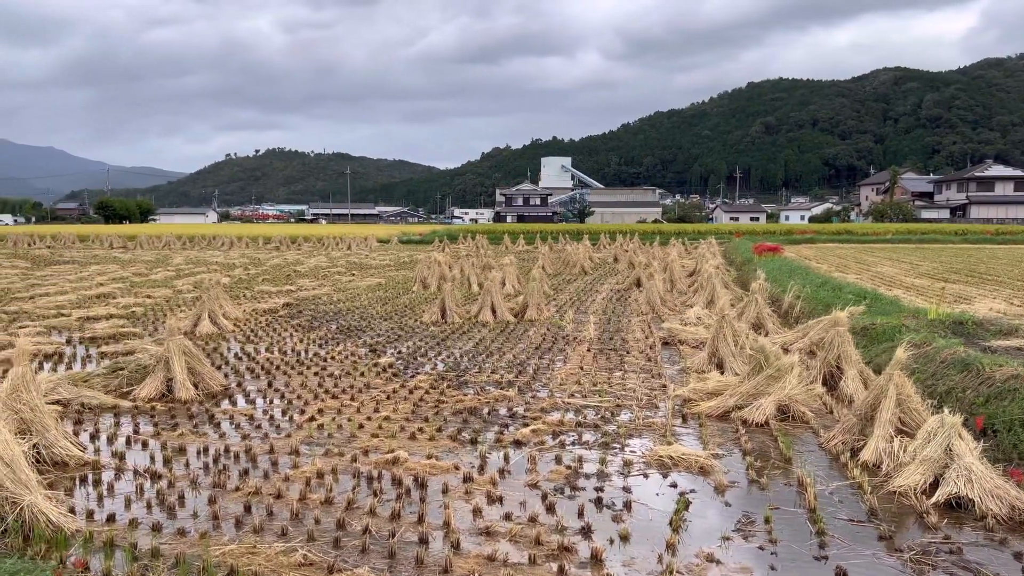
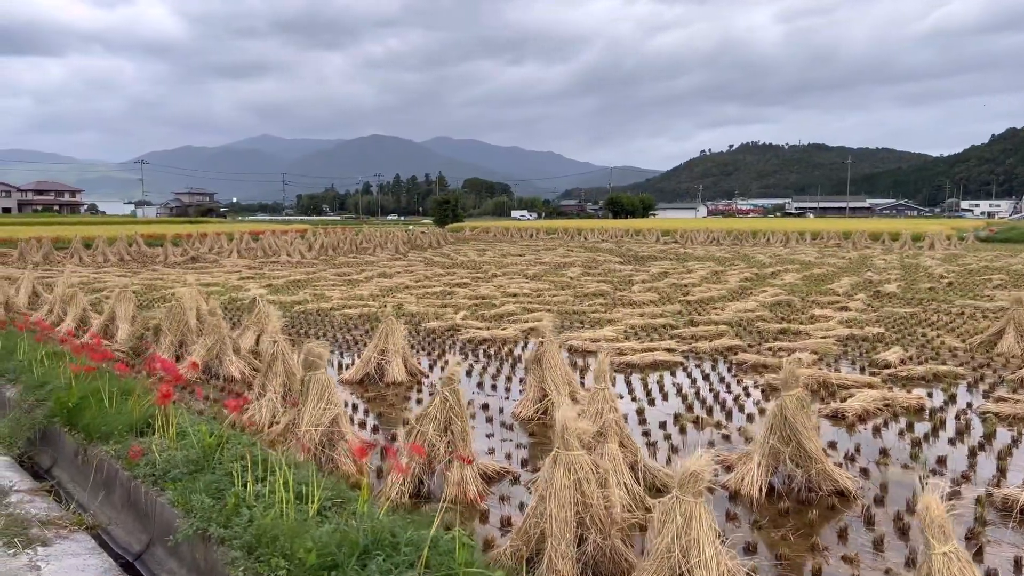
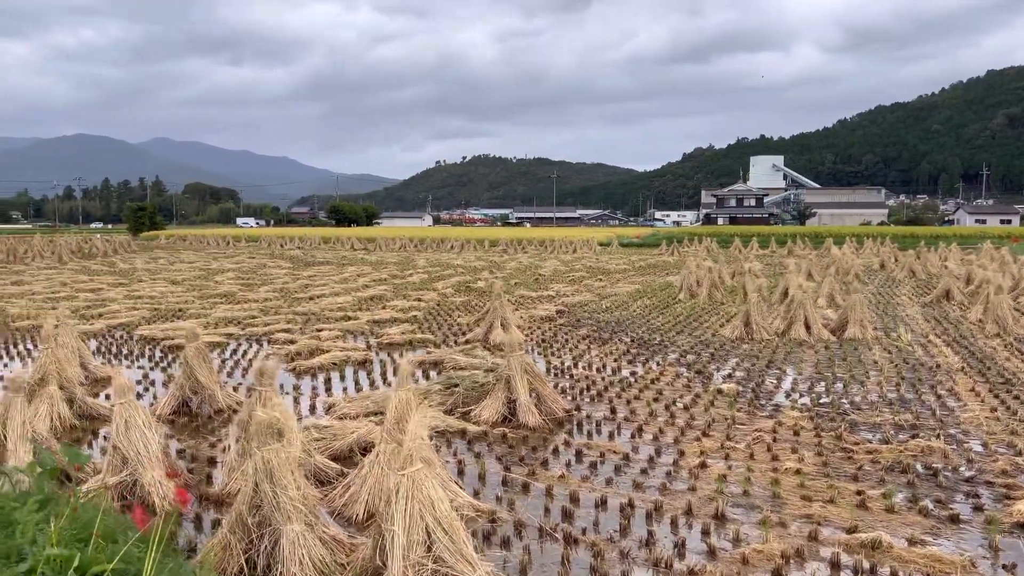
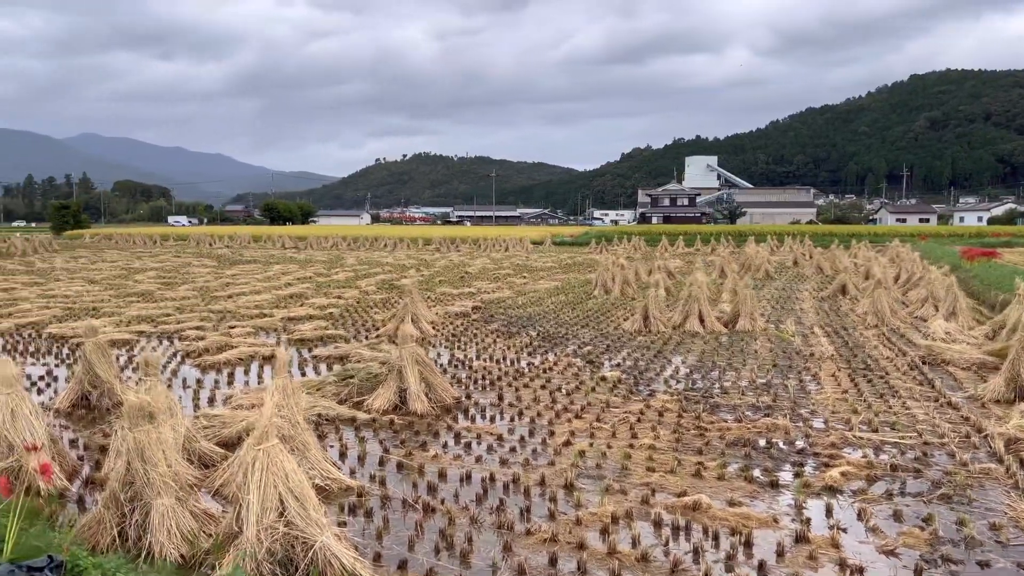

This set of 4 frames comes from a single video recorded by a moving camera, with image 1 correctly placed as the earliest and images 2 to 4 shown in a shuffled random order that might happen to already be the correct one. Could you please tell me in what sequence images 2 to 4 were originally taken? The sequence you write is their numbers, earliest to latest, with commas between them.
4, 3, 2
